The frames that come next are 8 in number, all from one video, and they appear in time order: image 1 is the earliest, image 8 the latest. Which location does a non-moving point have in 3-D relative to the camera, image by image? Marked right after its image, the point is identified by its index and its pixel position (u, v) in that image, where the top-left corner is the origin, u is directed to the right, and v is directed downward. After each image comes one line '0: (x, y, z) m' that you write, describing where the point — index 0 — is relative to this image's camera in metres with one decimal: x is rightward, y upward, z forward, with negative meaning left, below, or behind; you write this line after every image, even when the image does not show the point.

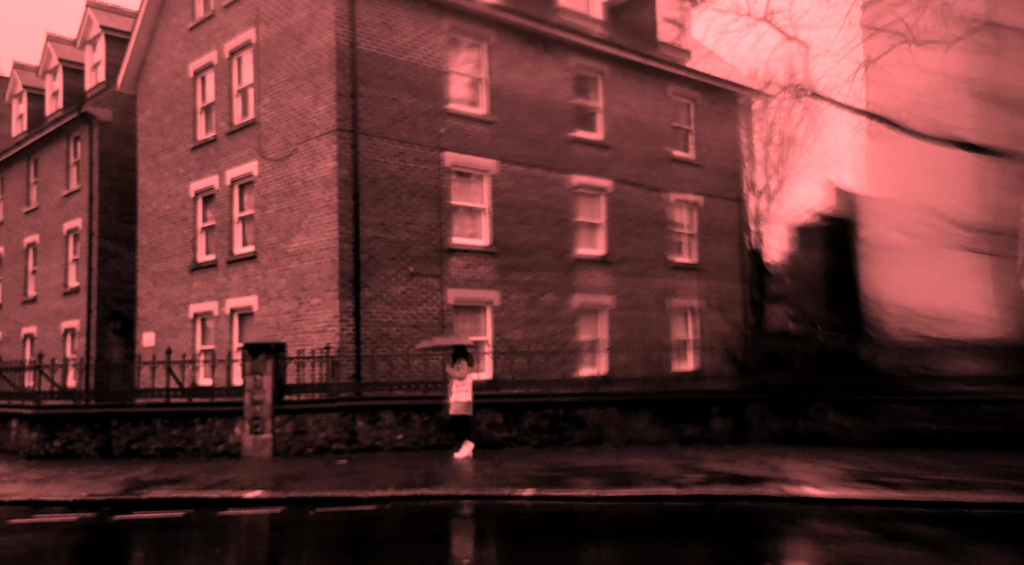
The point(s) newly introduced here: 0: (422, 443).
0: (-1.5, -2.8, +14.3) m
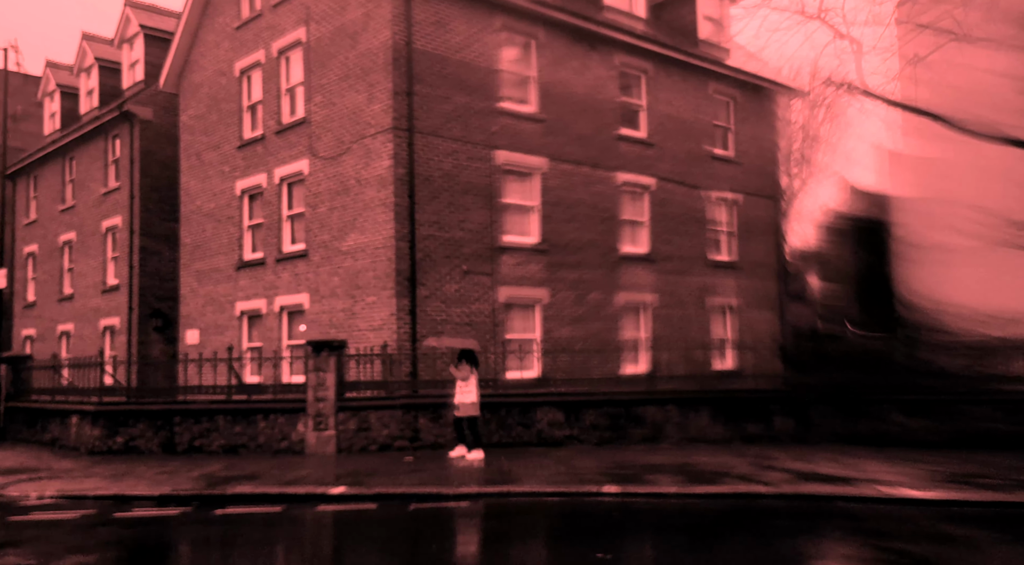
0: (-0.4, -2.7, +14.3) m
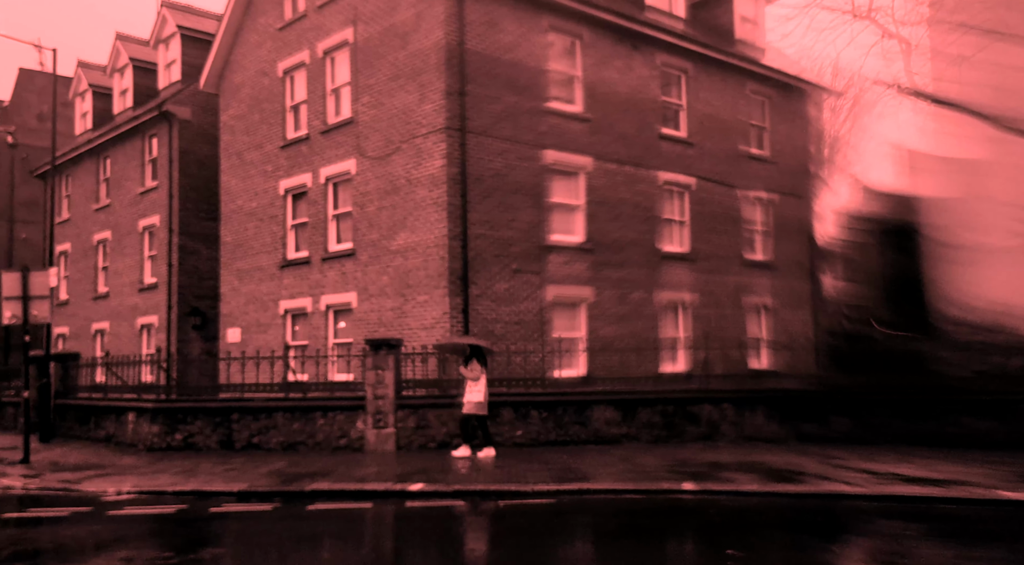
0: (+0.5, -2.7, +14.4) m
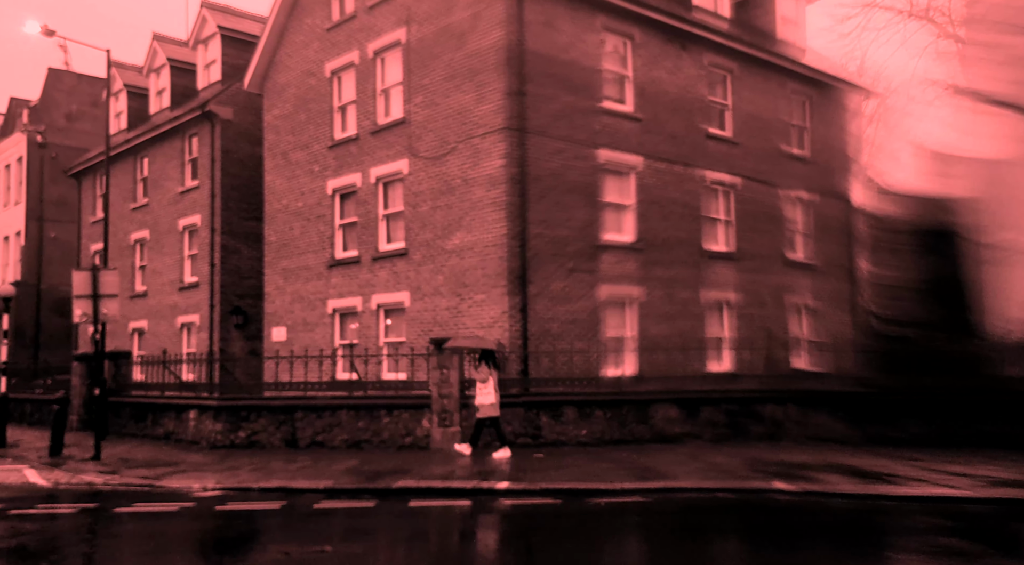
0: (+1.6, -2.7, +14.5) m
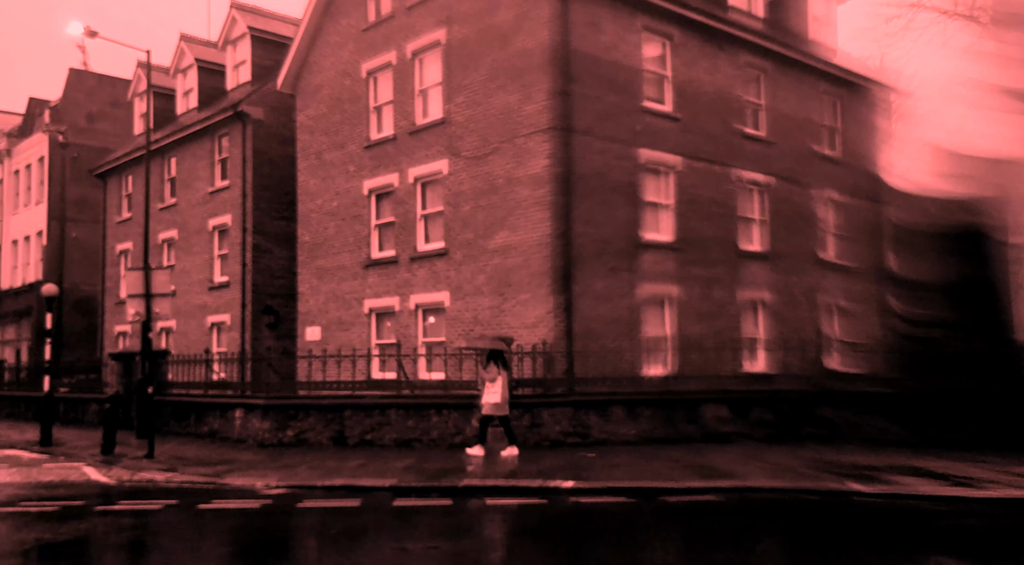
0: (+2.5, -2.7, +14.5) m
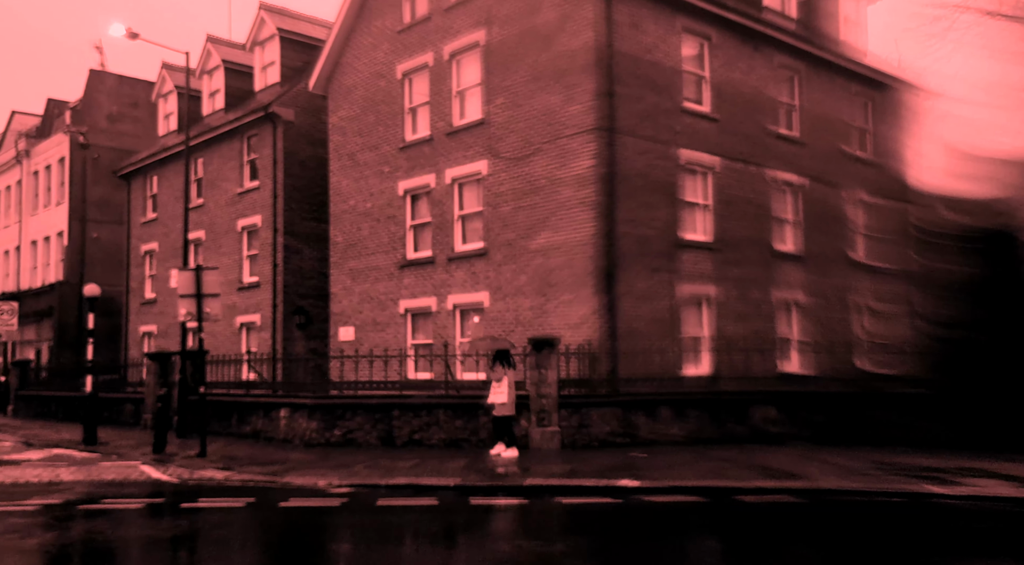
0: (+3.3, -2.7, +14.5) m
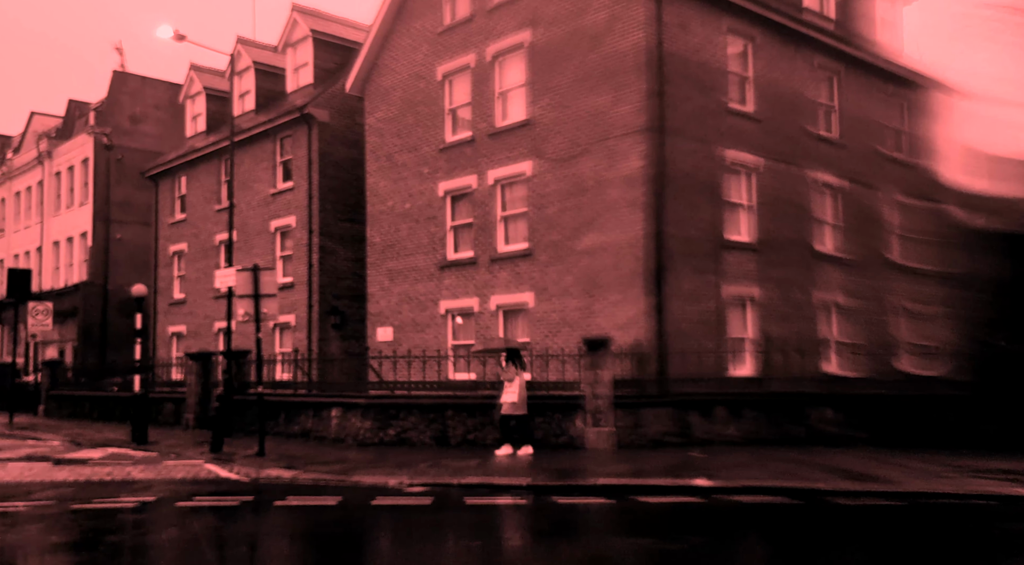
0: (+4.3, -2.7, +14.6) m
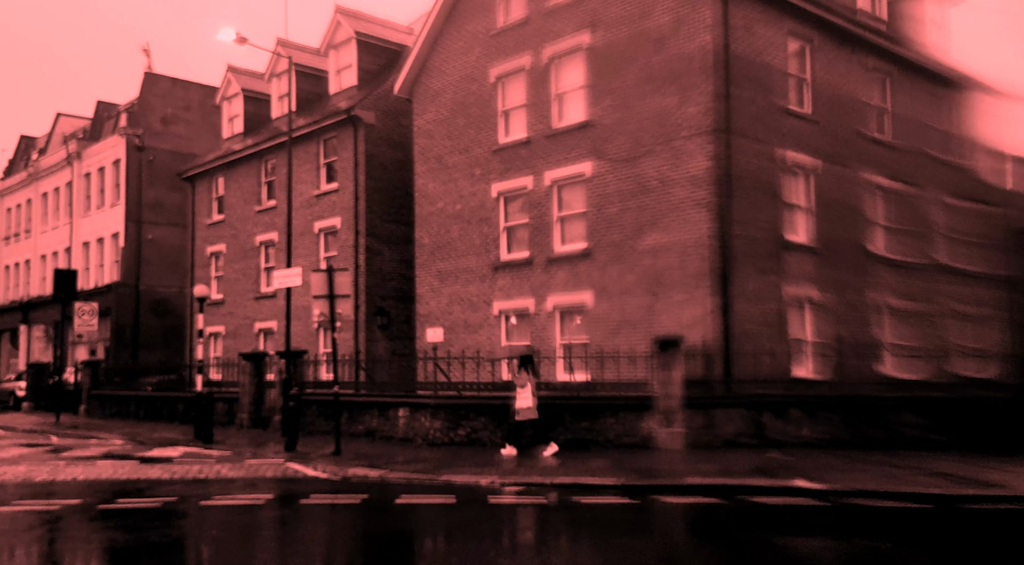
0: (+5.6, -2.8, +14.6) m
